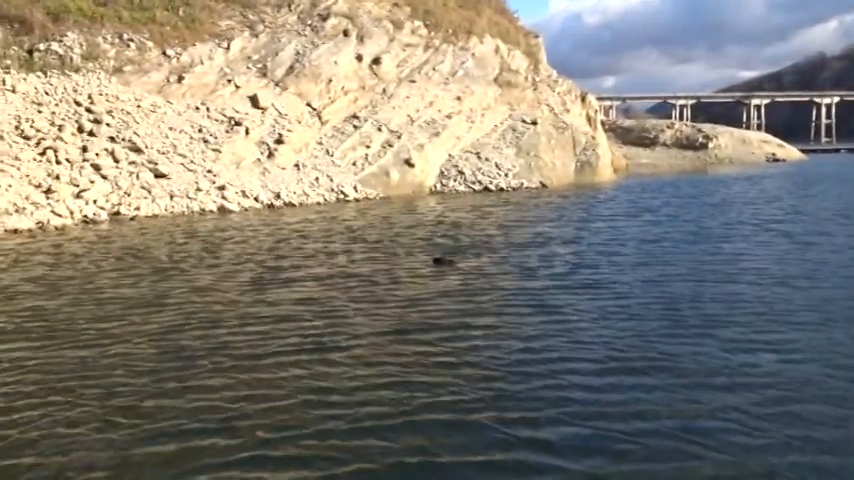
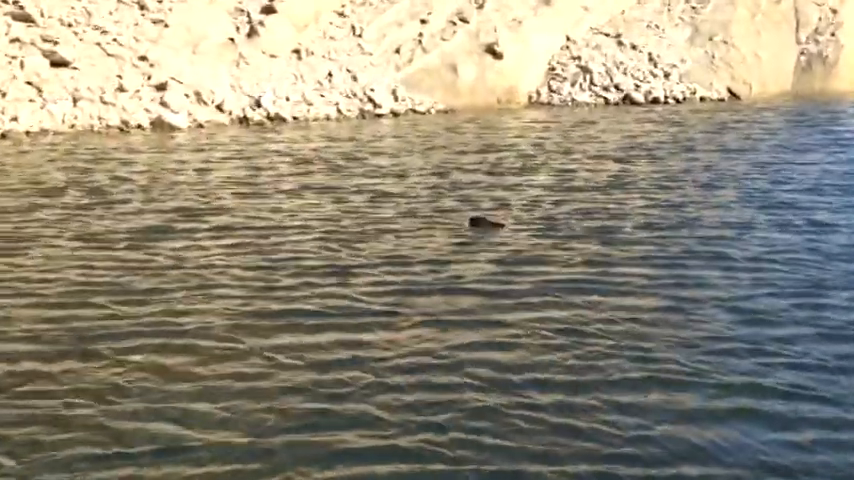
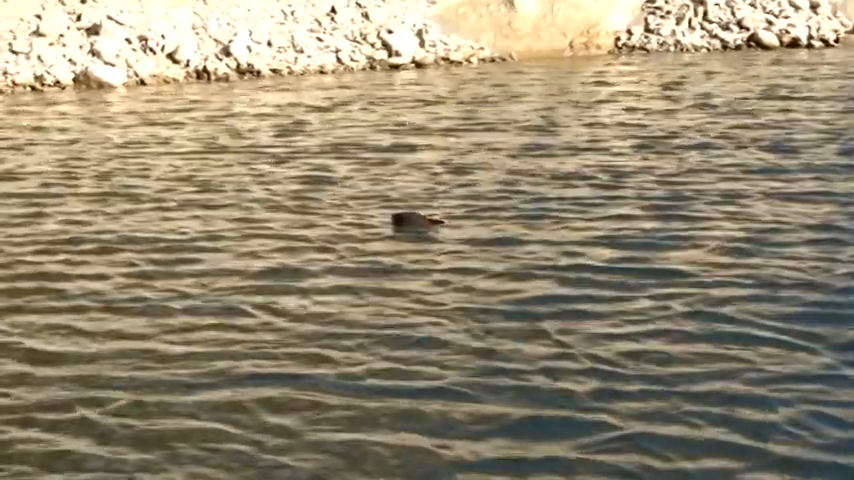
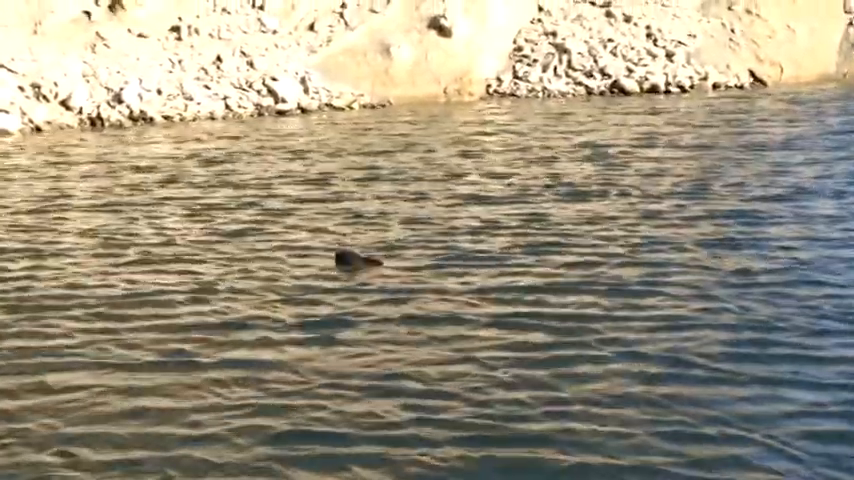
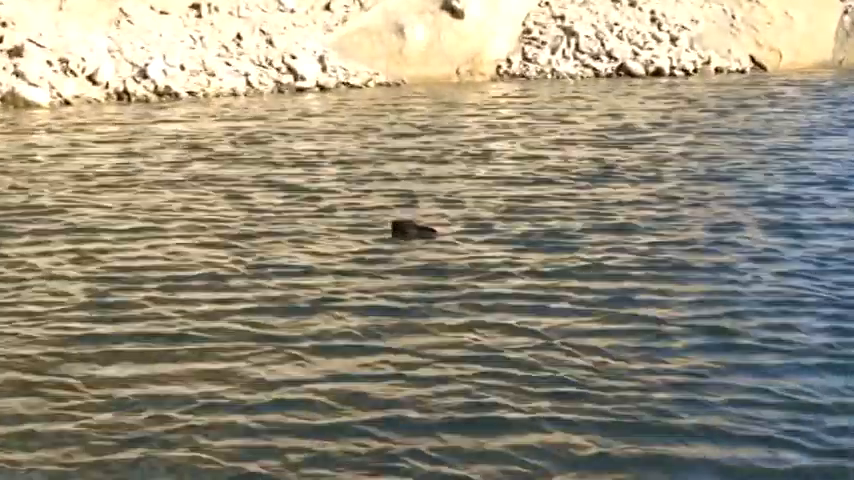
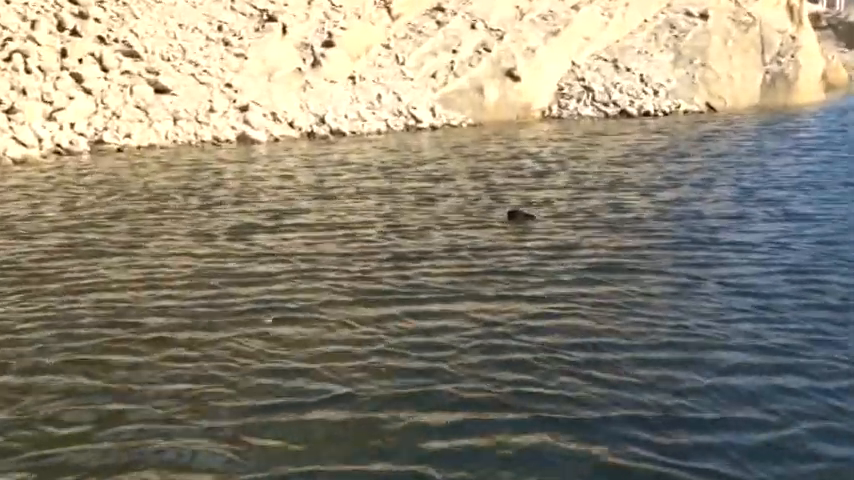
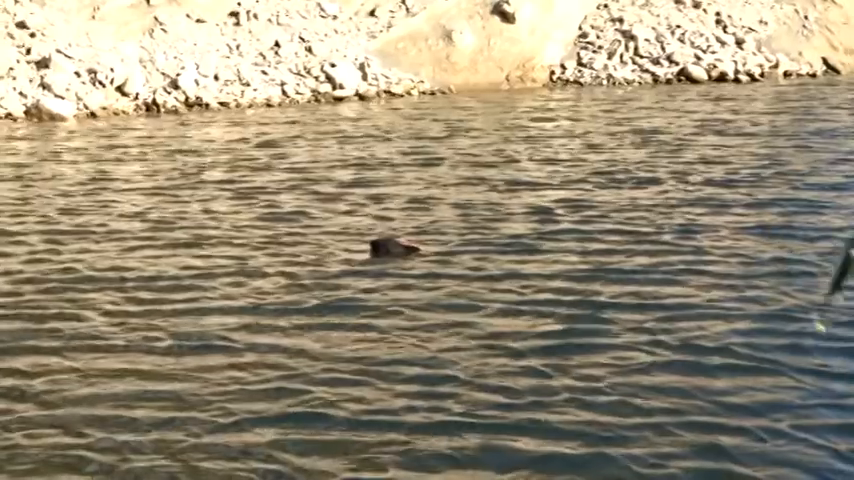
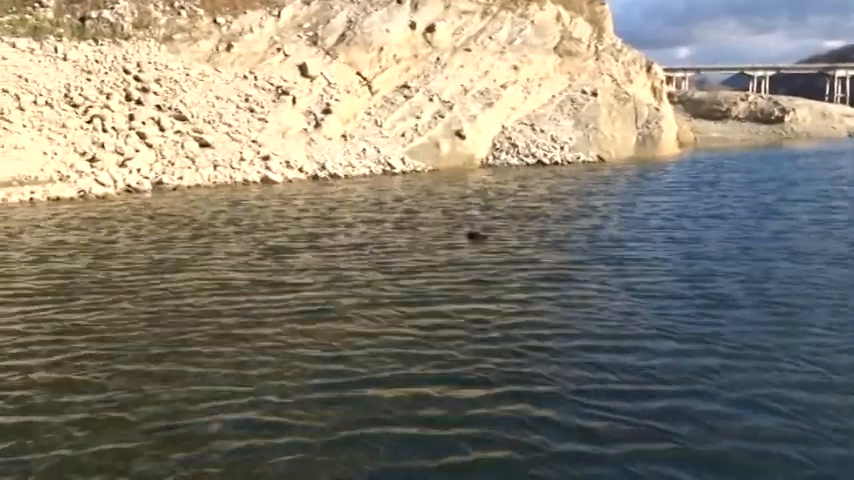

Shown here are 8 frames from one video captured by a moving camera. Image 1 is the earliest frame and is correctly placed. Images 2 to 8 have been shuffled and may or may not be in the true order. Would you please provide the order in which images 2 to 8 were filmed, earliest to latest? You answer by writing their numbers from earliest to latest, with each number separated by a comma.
8, 6, 2, 5, 4, 7, 3
